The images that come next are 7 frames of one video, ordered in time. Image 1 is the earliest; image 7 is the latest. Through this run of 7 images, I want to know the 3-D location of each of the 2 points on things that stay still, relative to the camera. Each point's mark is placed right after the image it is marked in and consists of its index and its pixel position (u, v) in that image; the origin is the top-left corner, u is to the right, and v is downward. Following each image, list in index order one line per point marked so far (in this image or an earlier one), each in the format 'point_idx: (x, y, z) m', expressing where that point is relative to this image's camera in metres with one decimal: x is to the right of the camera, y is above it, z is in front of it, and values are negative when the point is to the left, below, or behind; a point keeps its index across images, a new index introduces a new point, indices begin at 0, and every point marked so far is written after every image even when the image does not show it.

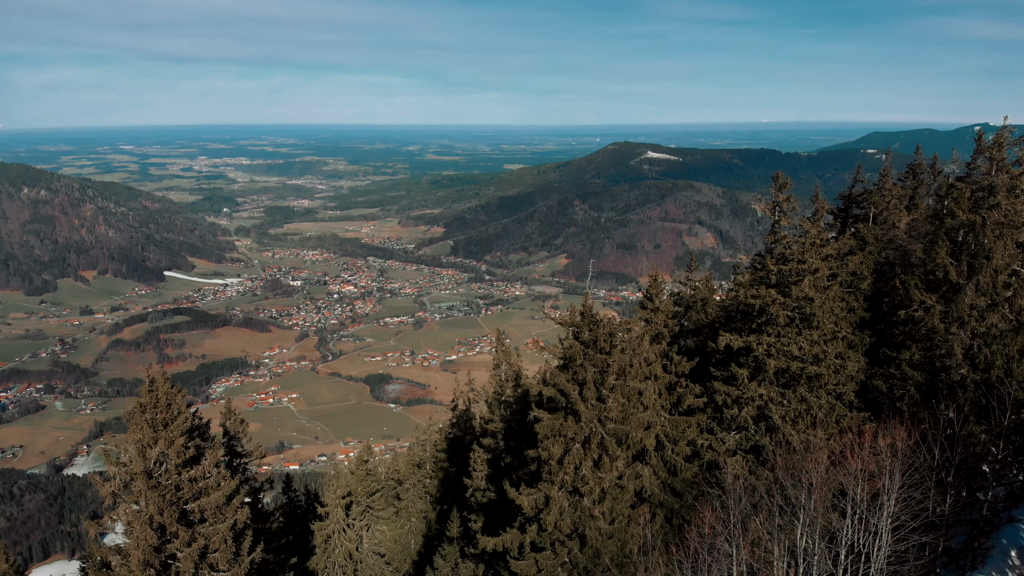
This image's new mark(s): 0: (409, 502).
0: (-2.6, -5.6, +15.4) m
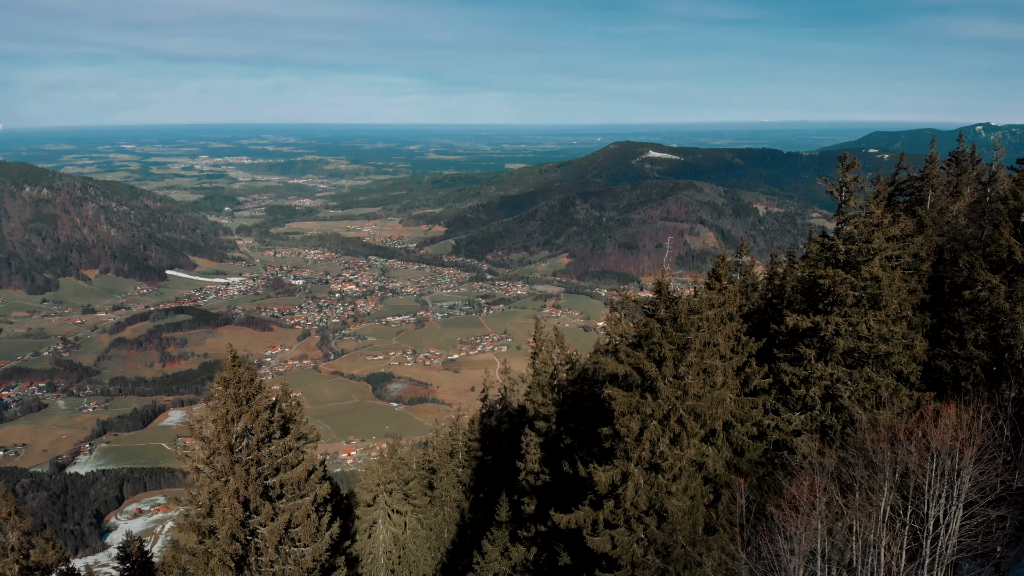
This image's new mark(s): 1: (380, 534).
0: (-1.8, -5.4, +15.4) m
1: (-2.8, -5.3, +12.7) m
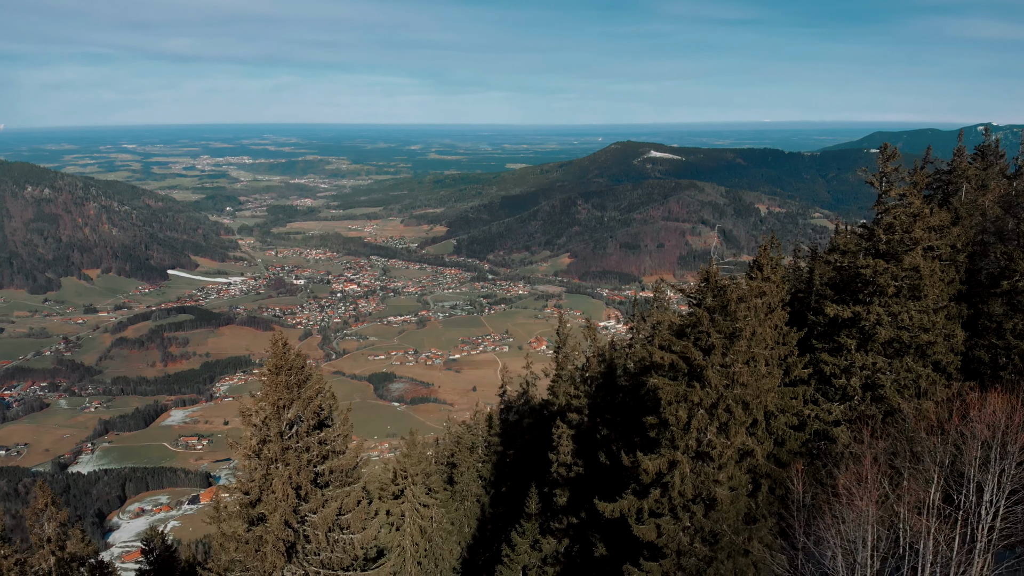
0: (-1.3, -5.2, +15.5) m
1: (-2.3, -5.2, +12.7) m
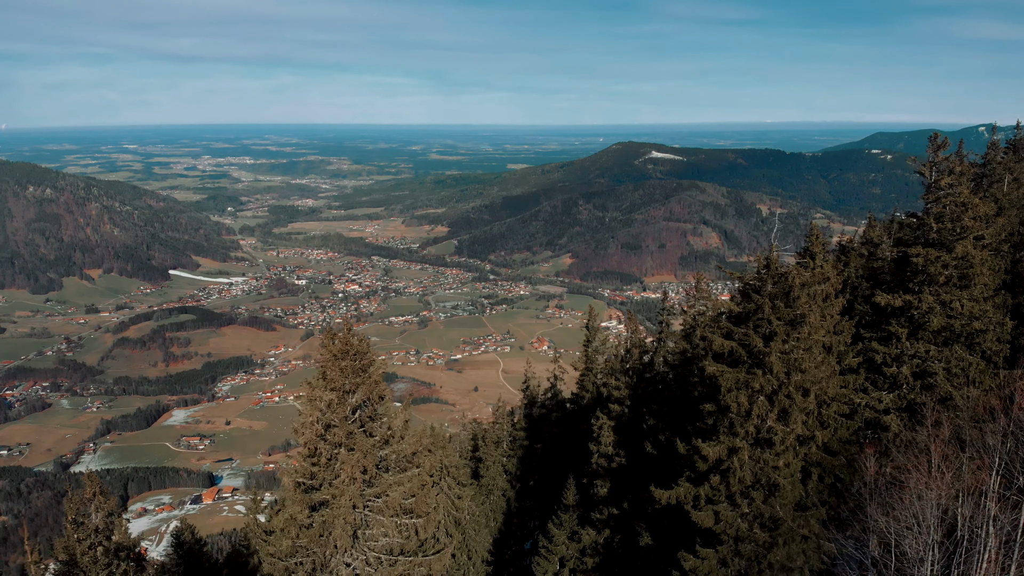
0: (-0.6, -5.1, +15.5) m
1: (-1.7, -5.1, +12.8) m
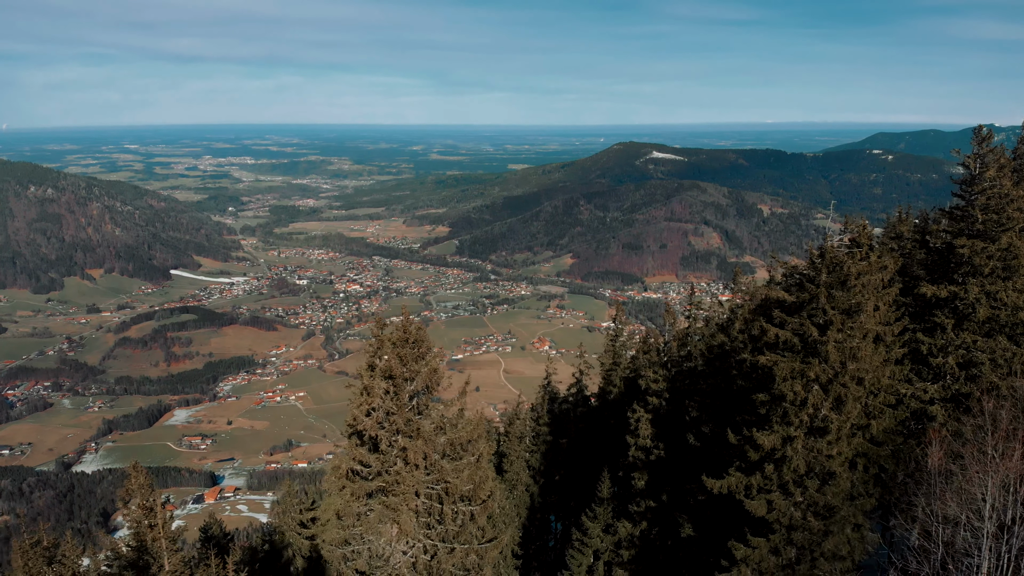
0: (0.0, -5.0, +15.5) m
1: (-1.1, -5.0, +12.8) m
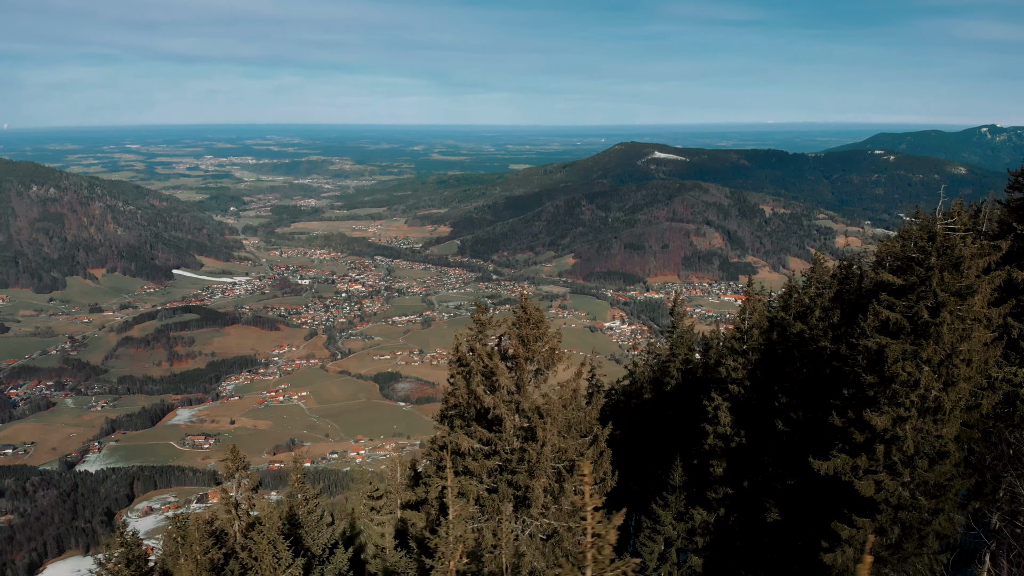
0: (+1.3, -4.8, +15.7) m
1: (+0.2, -4.8, +12.9) m
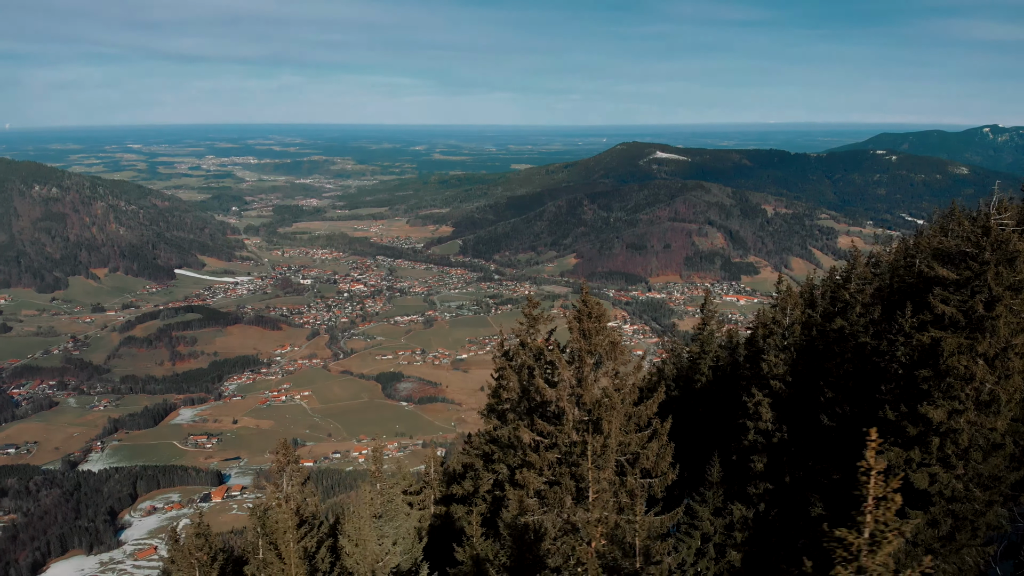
0: (+2.0, -4.8, +15.7) m
1: (+0.9, -4.7, +13.0) m
